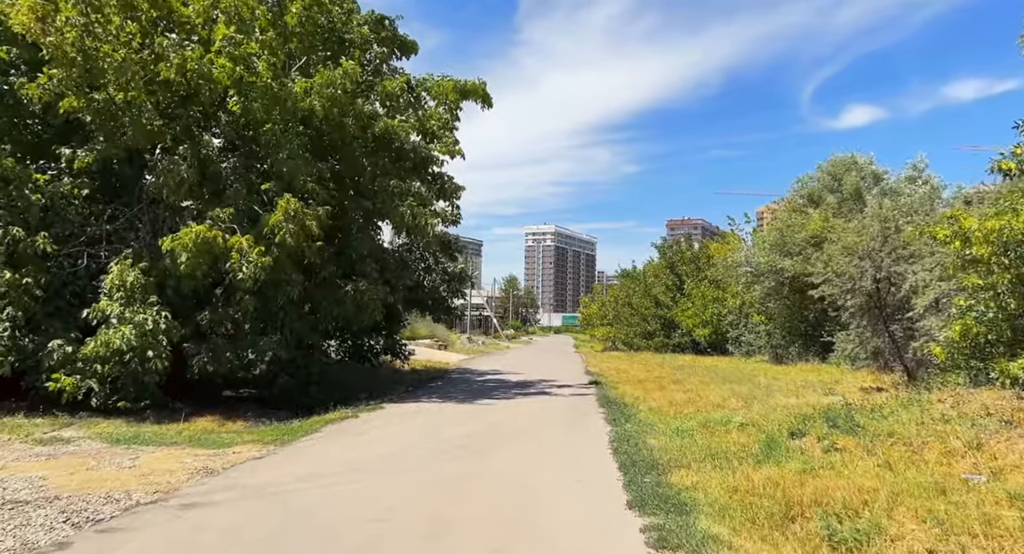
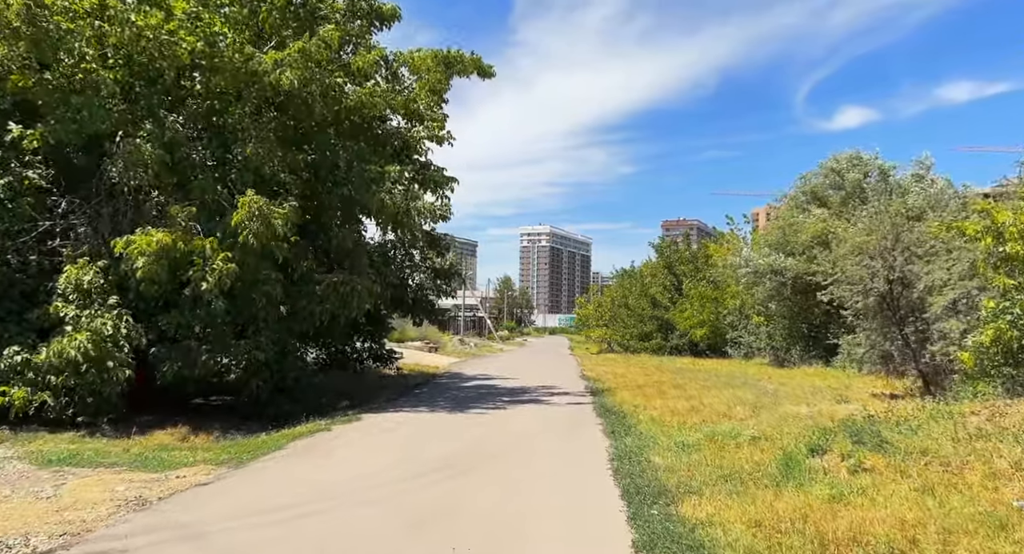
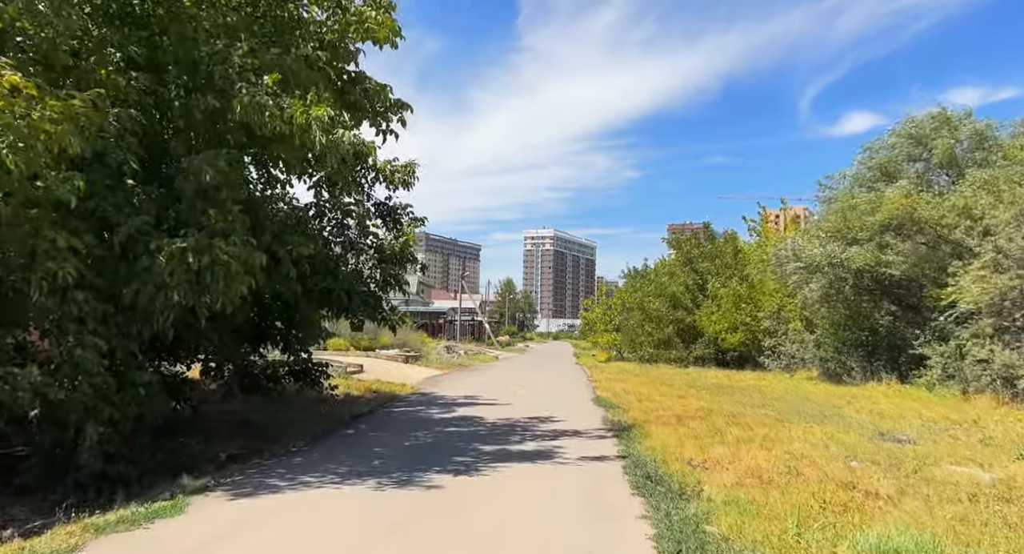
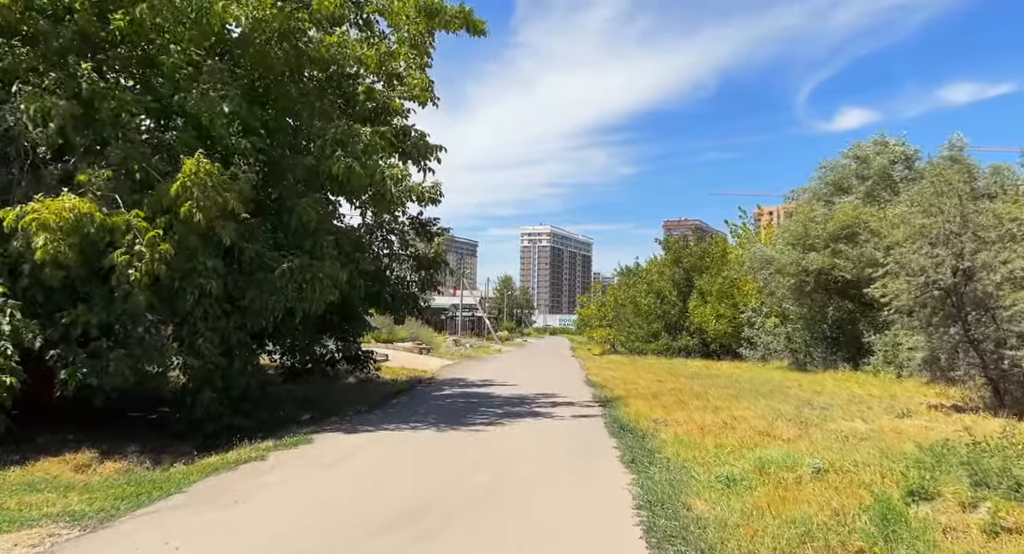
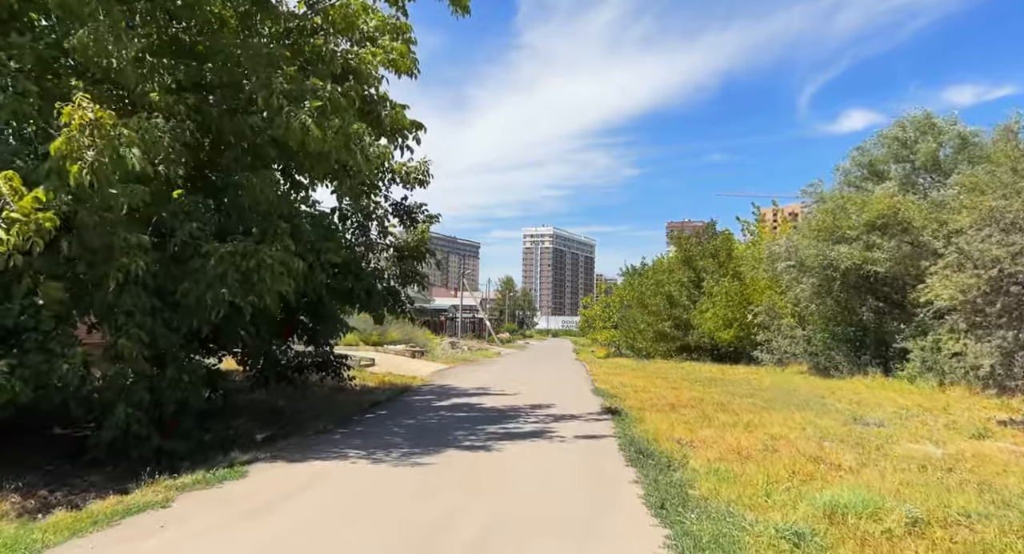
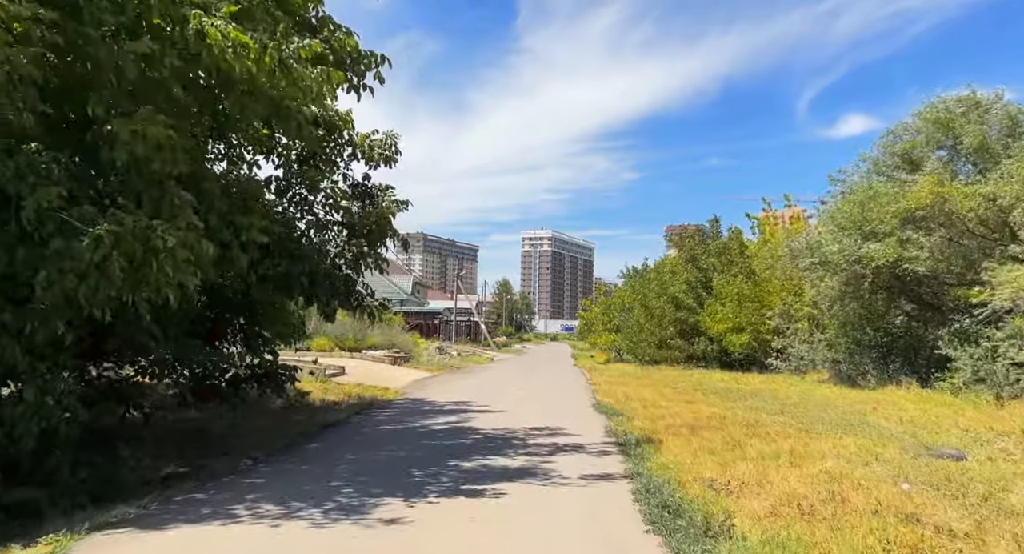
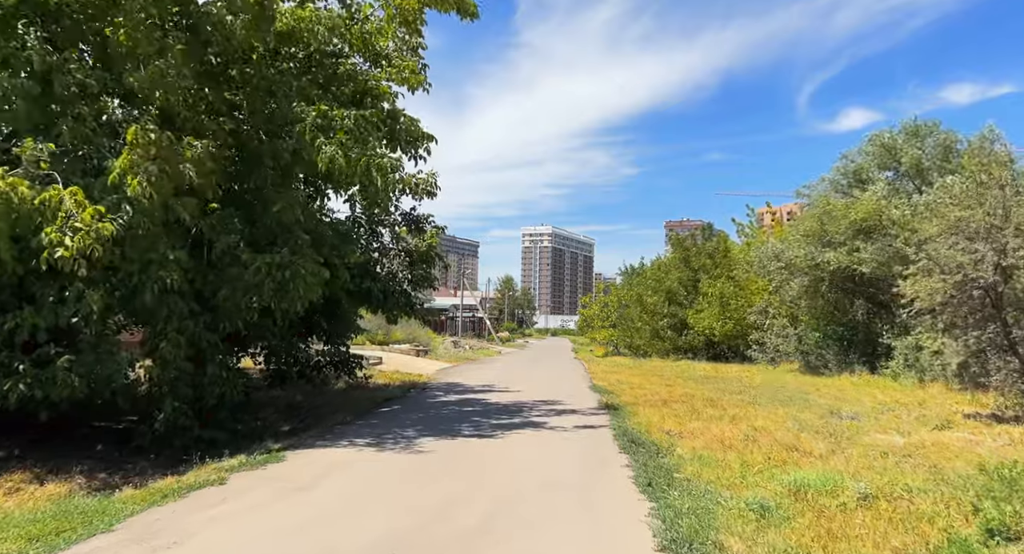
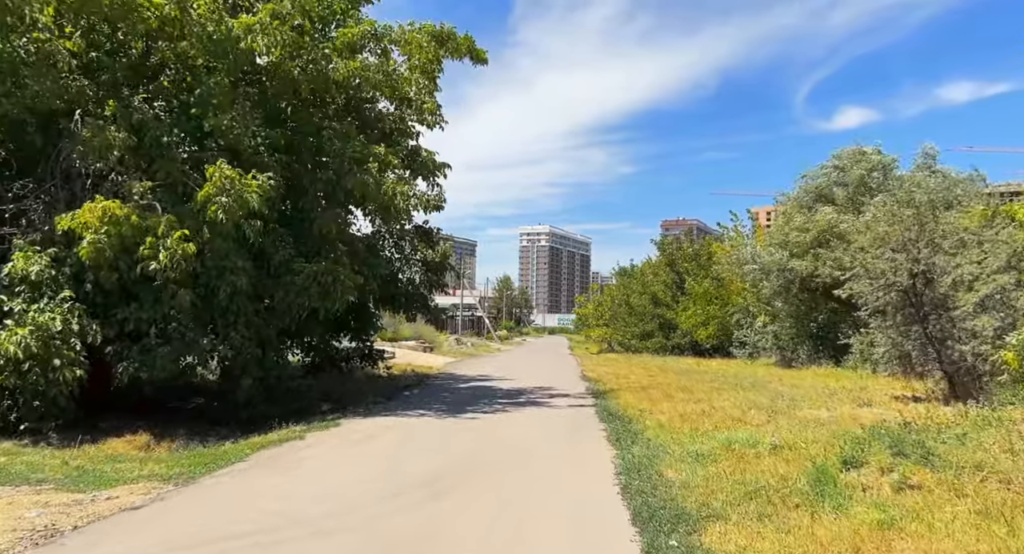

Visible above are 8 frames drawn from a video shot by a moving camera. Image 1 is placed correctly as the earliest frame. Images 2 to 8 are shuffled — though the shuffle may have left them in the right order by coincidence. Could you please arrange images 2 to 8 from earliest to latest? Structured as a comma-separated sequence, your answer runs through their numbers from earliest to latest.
2, 8, 4, 7, 5, 3, 6
